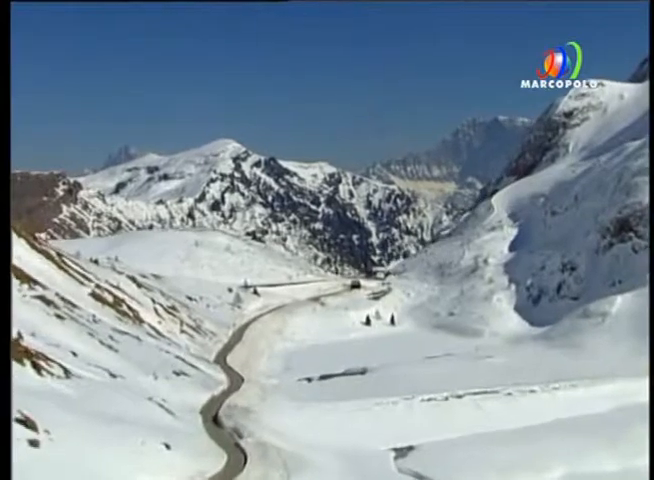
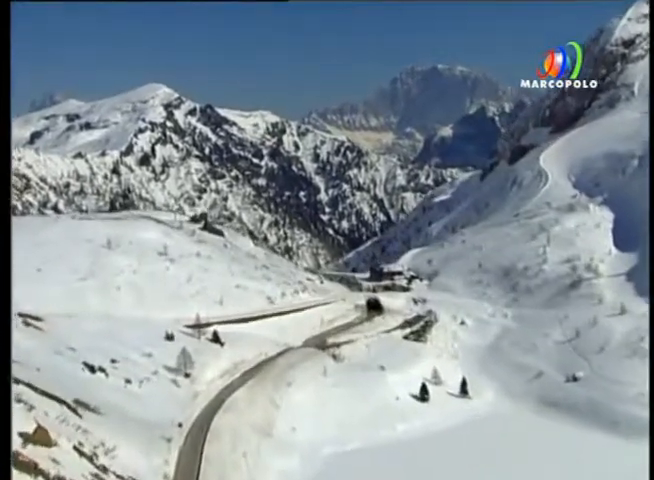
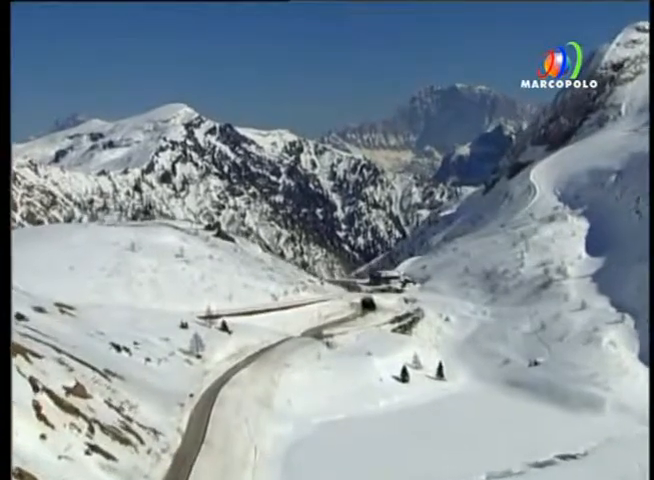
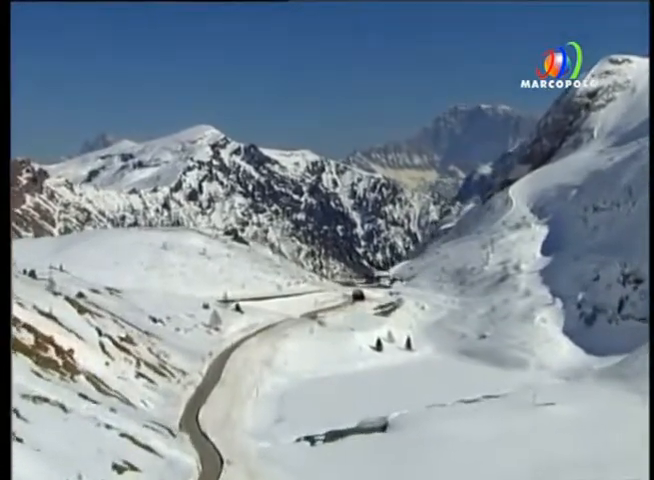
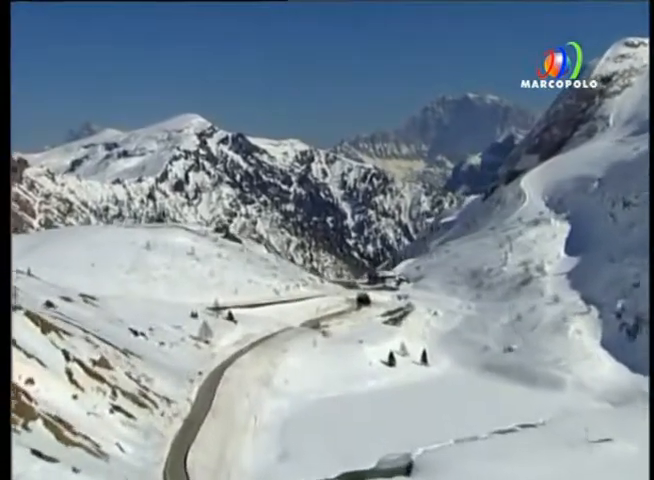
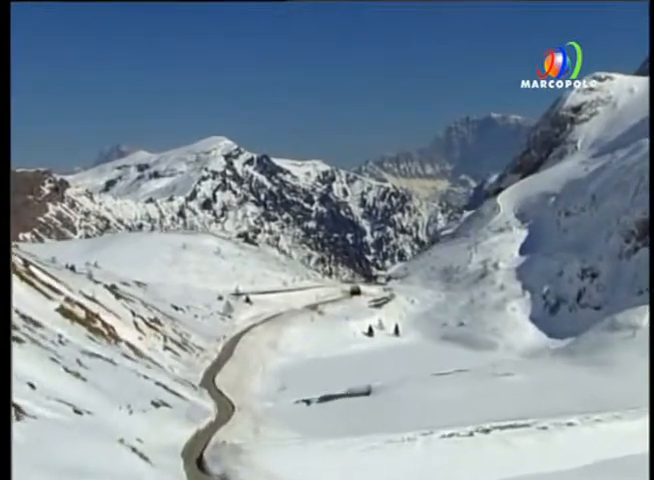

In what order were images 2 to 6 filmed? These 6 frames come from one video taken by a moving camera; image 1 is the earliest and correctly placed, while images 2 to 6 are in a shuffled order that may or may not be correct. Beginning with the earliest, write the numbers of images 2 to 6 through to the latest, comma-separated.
6, 4, 5, 3, 2
